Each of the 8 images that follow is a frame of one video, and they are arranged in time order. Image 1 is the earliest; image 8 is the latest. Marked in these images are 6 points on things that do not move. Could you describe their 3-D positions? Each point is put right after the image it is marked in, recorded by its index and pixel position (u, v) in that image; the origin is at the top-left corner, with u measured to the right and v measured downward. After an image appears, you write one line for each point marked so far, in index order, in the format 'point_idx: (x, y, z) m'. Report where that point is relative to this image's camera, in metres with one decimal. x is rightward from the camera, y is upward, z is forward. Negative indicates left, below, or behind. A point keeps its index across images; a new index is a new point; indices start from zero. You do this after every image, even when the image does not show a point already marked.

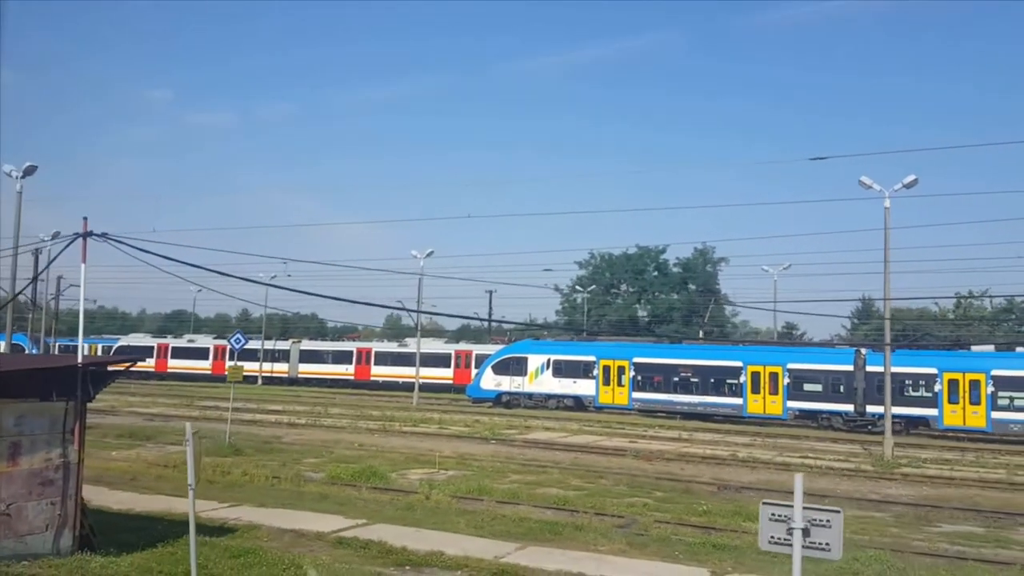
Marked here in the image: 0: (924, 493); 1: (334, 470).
0: (+9.1, -4.5, +19.8) m
1: (-3.9, -4.0, +19.3) m
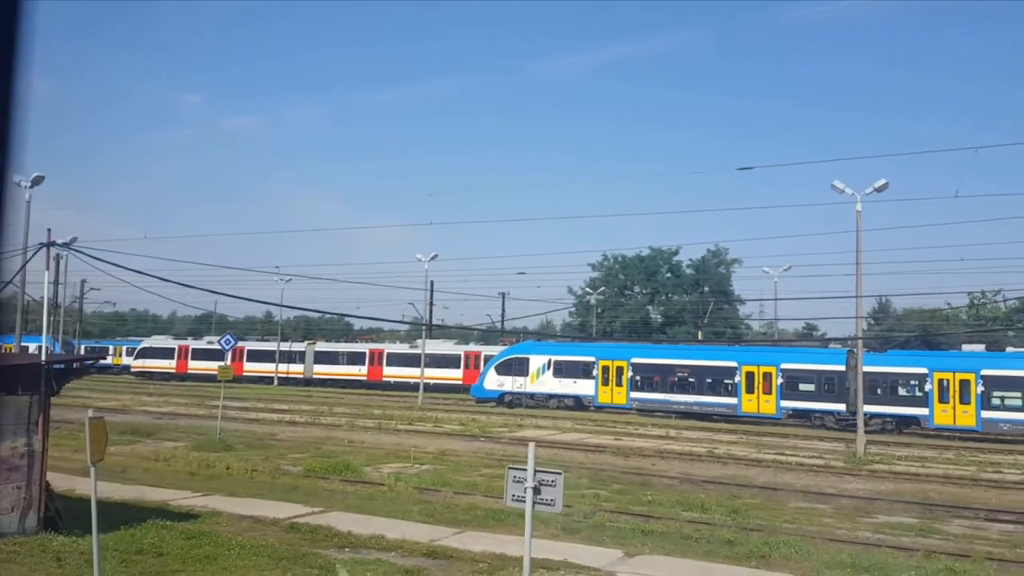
0: (+8.4, -4.5, +20.4) m
1: (-4.6, -4.0, +20.3) m
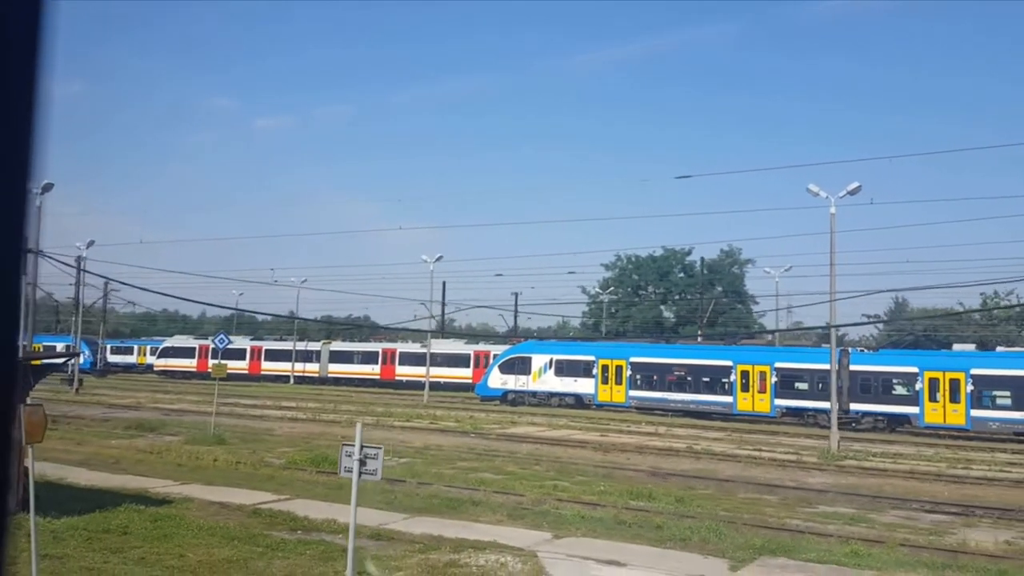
0: (+7.7, -4.5, +21.1) m
1: (-5.2, -4.1, +21.4) m
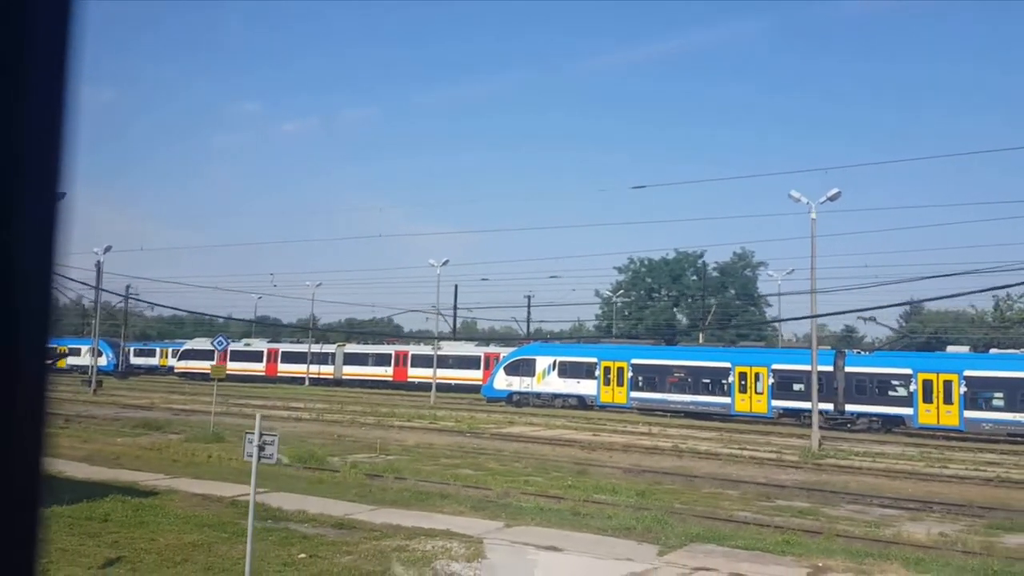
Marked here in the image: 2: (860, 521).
0: (+7.3, -4.6, +21.7) m
1: (-5.7, -4.2, +22.4) m
2: (+6.0, -4.0, +15.3) m
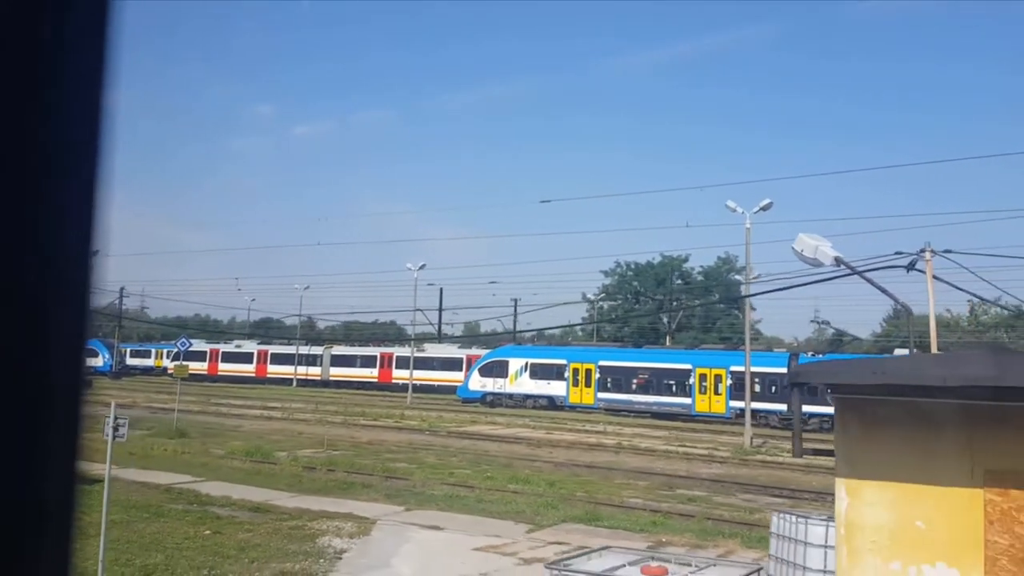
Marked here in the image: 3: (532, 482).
0: (+5.6, -4.7, +23.1) m
1: (-7.4, -4.3, +23.8) m
2: (+4.3, -4.1, +16.7) m
3: (+0.4, -4.1, +18.9) m
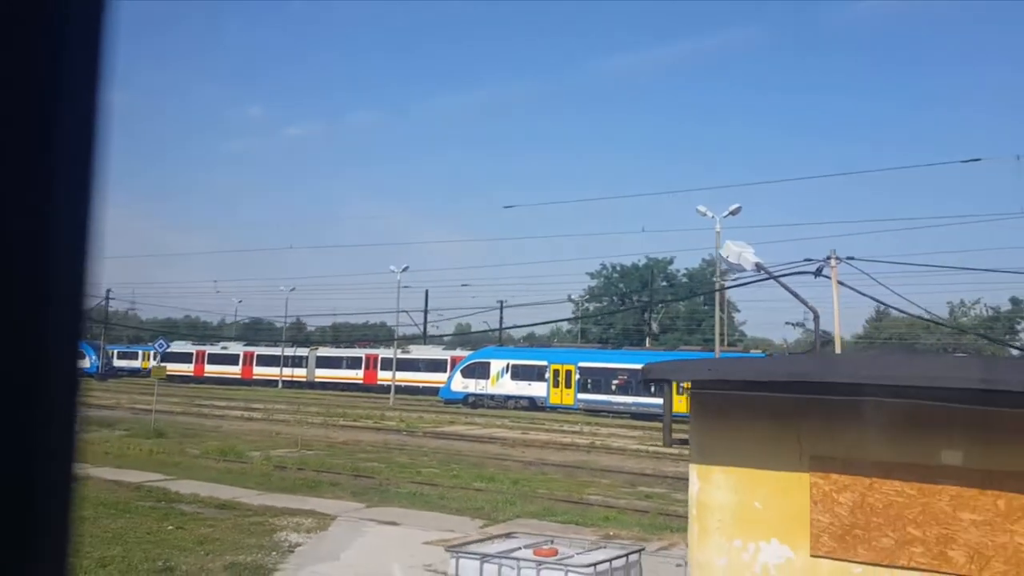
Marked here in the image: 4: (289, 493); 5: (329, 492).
0: (+4.8, -4.8, +23.6) m
1: (-8.2, -4.3, +24.2) m
2: (+3.5, -4.2, +17.2) m
3: (-0.3, -4.2, +19.3) m
4: (-4.3, -4.0, +17.3) m
5: (-3.6, -4.0, +17.4) m
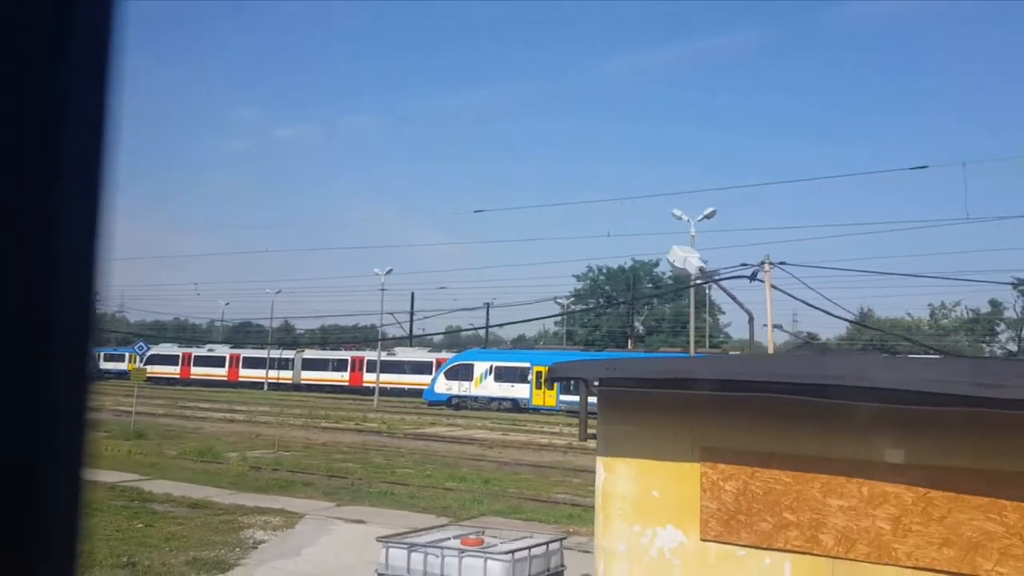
0: (+4.1, -4.9, +24.0) m
1: (-8.9, -4.4, +24.4) m
2: (+2.9, -4.2, +17.6) m
3: (-1.0, -4.2, +19.6) m
4: (-4.9, -4.0, +17.5) m
5: (-4.2, -4.0, +17.7) m
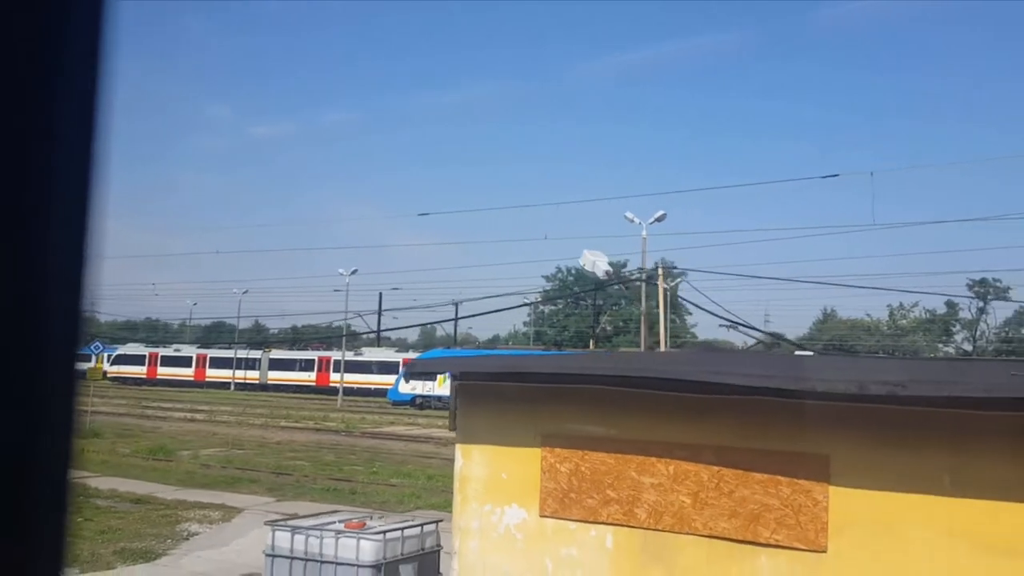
0: (+2.8, -4.9, +24.6) m
1: (-10.2, -4.4, +24.7) m
2: (+1.7, -4.3, +18.2) m
3: (-2.2, -4.2, +20.1) m
4: (-6.1, -4.0, +17.9) m
5: (-5.4, -4.1, +18.1) m
